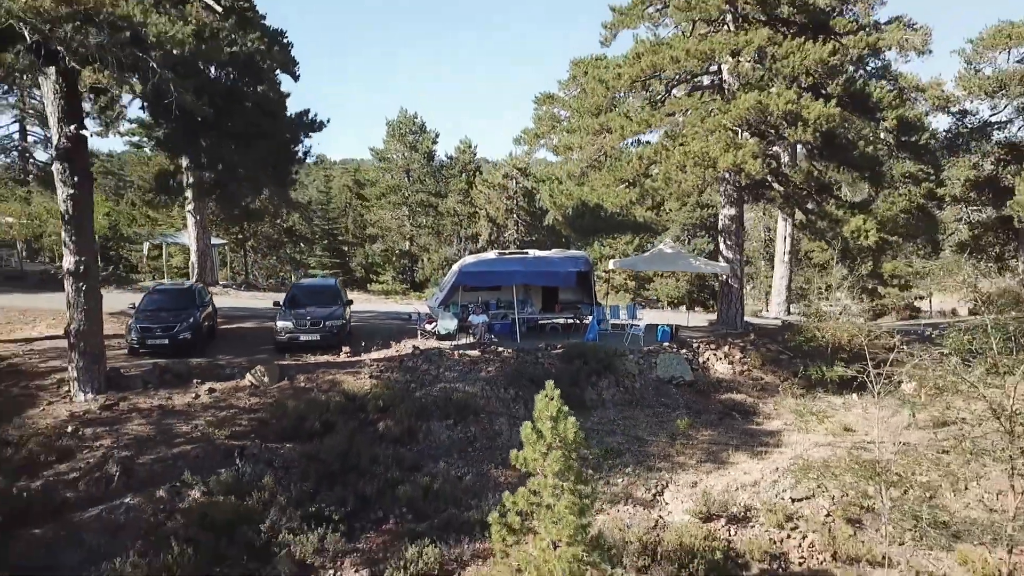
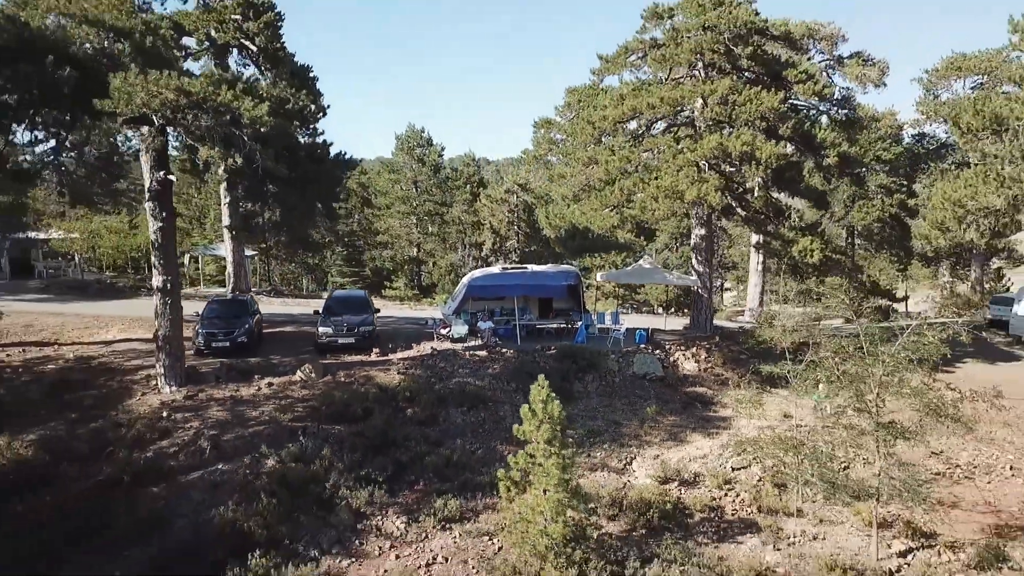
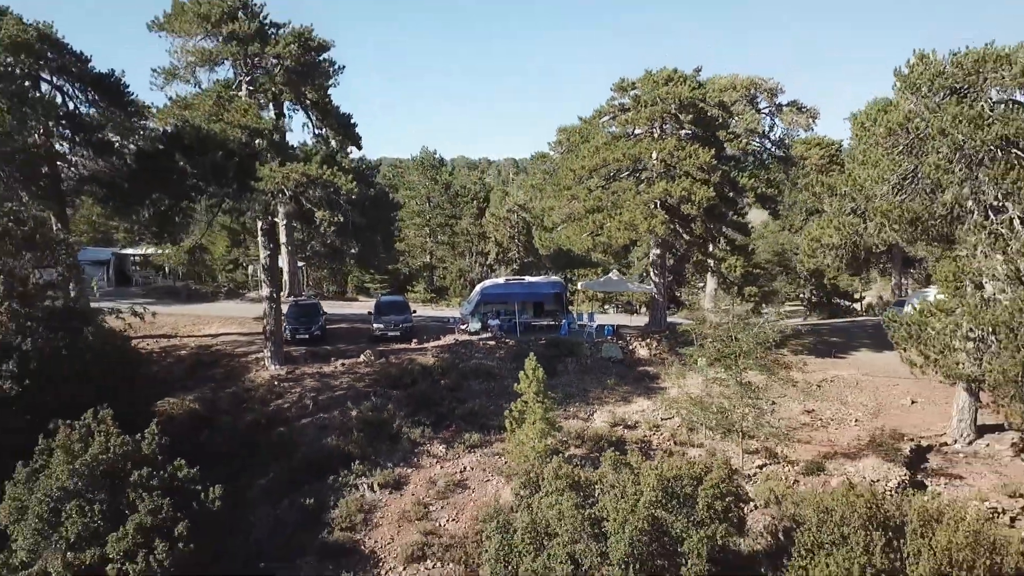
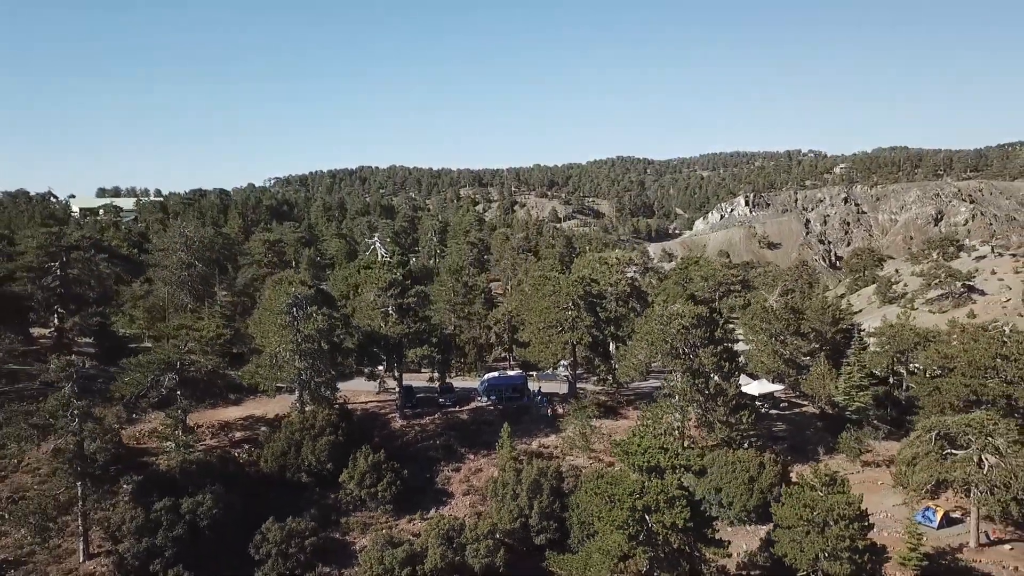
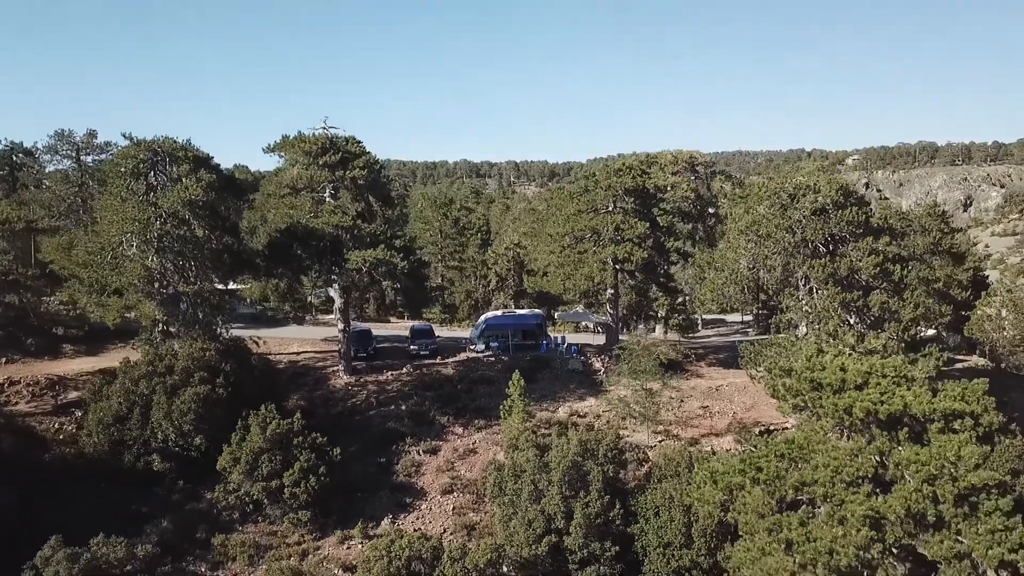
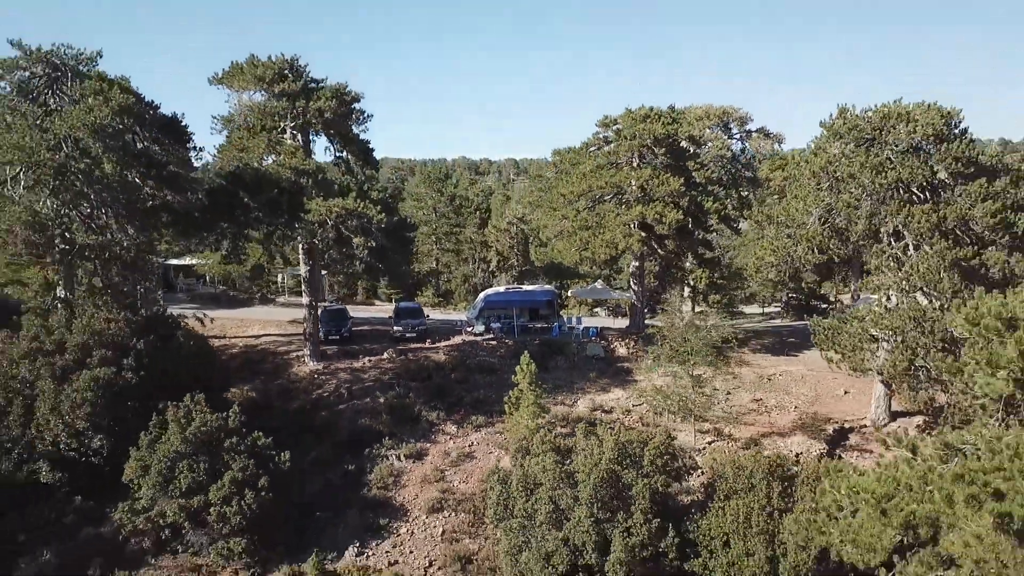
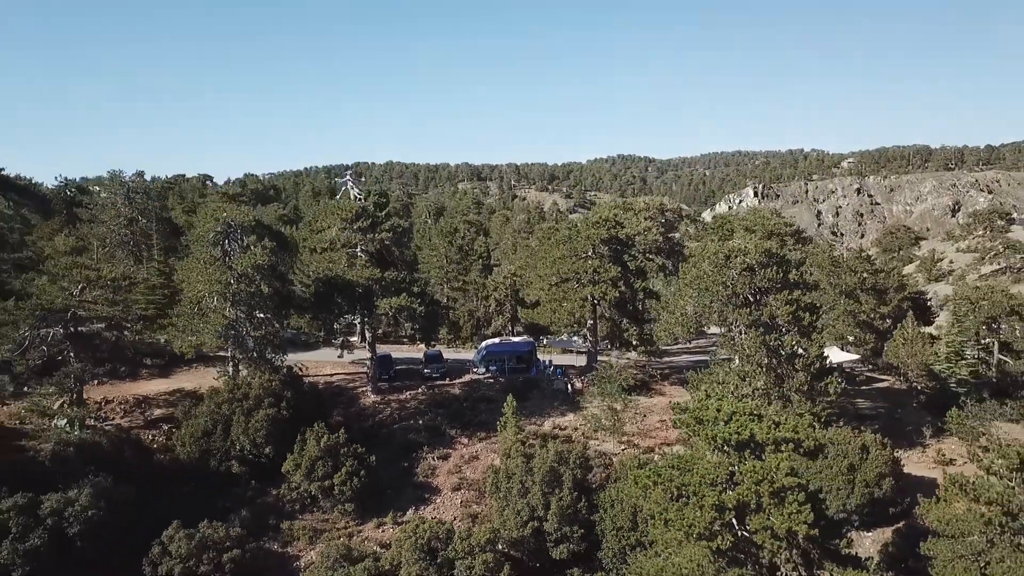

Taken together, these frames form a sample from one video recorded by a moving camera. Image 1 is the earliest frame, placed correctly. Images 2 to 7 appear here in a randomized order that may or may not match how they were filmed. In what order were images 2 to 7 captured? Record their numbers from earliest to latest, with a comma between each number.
2, 3, 6, 5, 7, 4
